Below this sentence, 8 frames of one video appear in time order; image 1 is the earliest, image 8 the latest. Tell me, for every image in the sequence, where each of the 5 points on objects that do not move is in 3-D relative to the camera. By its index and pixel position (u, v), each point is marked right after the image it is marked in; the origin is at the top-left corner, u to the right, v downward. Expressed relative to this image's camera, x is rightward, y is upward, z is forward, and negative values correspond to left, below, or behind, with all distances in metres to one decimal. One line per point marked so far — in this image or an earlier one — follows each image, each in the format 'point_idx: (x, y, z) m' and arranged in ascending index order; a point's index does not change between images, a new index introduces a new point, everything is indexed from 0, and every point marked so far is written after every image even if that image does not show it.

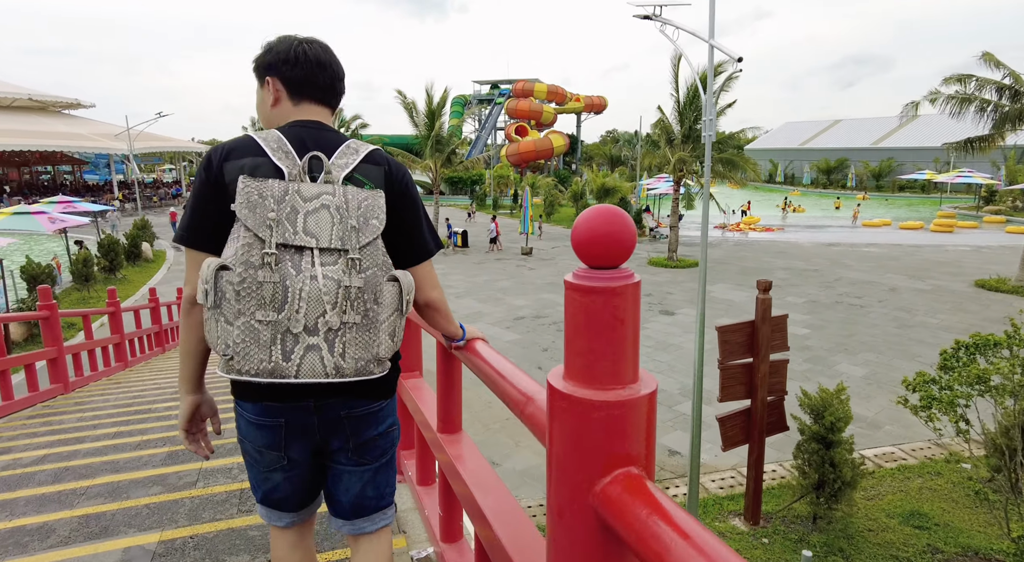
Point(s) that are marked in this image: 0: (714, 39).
0: (+3.1, +3.5, +8.3) m
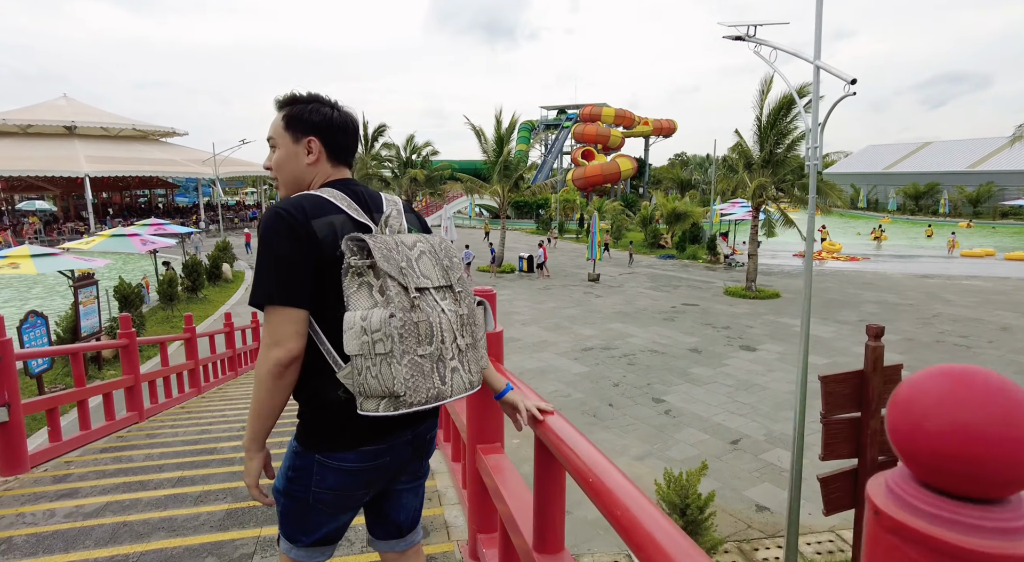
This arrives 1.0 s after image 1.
0: (+4.2, +3.0, +7.6) m
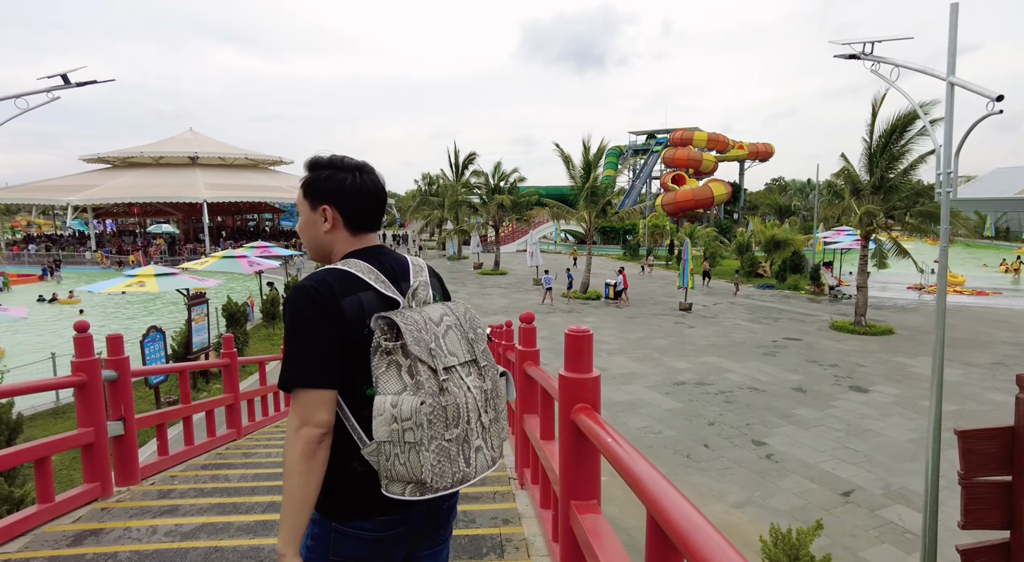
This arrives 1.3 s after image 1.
0: (+5.4, +2.5, +6.9) m
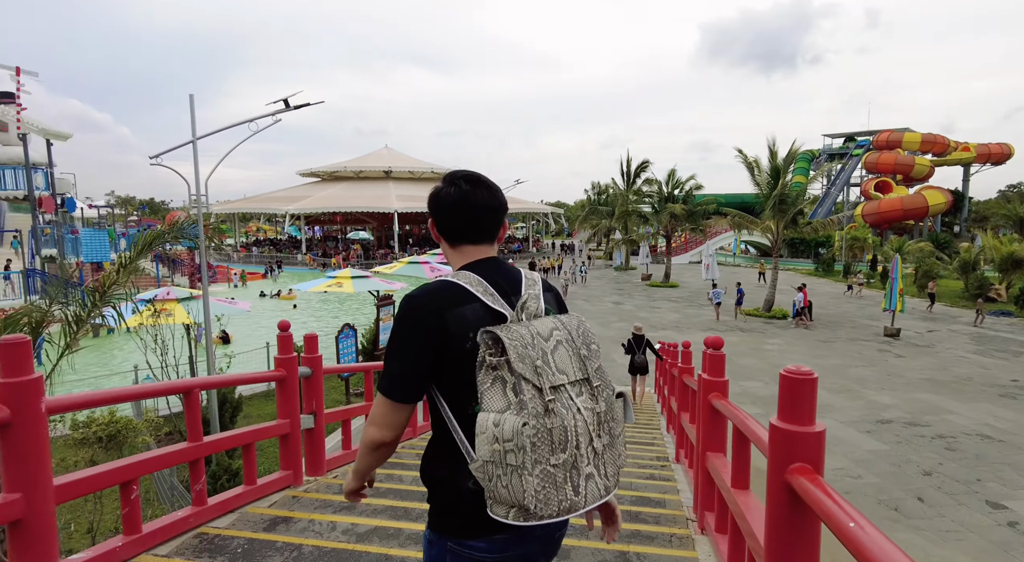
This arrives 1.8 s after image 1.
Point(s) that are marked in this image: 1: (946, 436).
0: (+7.2, +2.2, +4.8) m
1: (+7.6, -2.7, +9.8) m
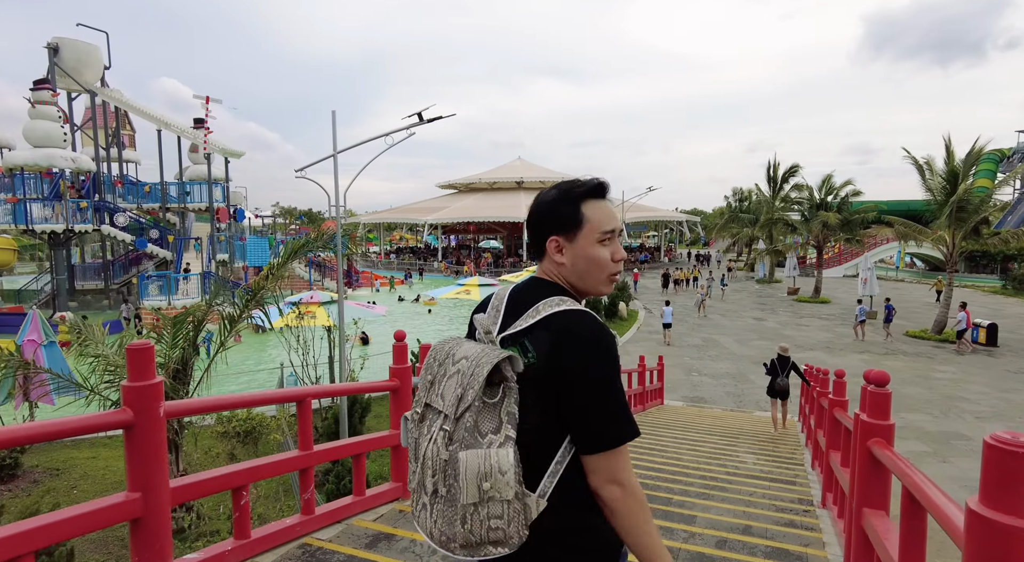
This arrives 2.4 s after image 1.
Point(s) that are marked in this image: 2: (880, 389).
0: (+8.1, +1.9, +2.9) m
1: (+9.4, -3.1, +7.6) m
2: (+1.6, -0.5, +2.5) m
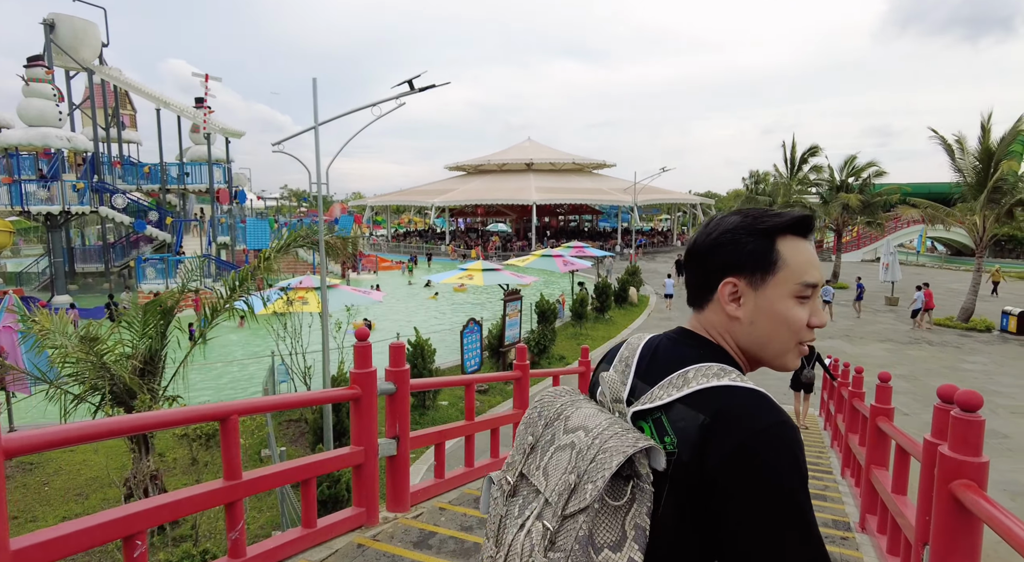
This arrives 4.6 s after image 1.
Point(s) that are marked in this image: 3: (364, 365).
0: (+8.0, +1.9, +2.1) m
1: (+9.4, -2.9, +7.0) m
2: (+1.5, -0.4, +1.9) m
3: (-0.8, -0.4, +3.0) m
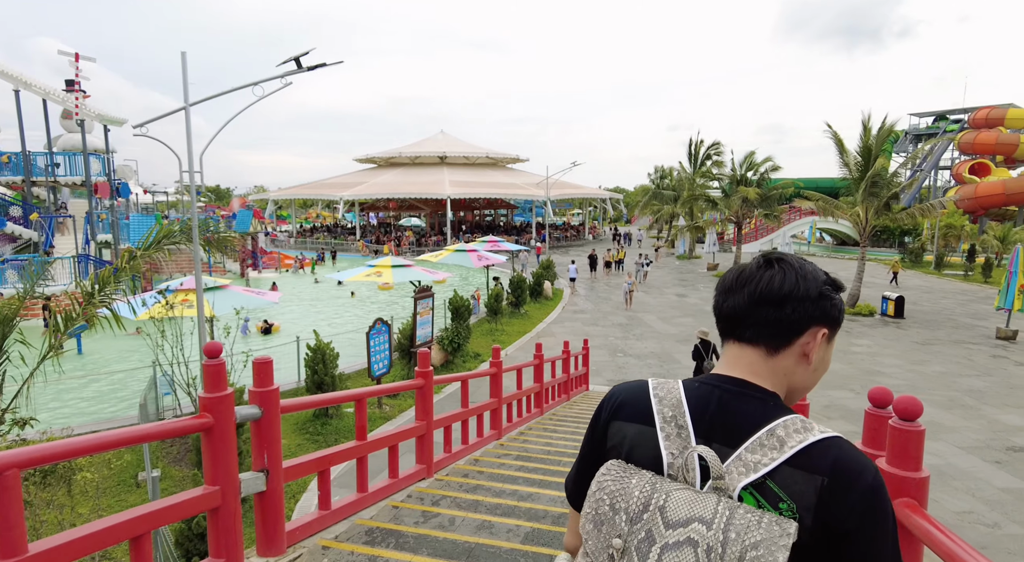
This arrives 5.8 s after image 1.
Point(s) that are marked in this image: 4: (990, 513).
0: (+7.5, +2.1, +2.8) m
1: (+8.2, -2.7, +7.8) m
2: (+1.2, -0.4, +1.7) m
3: (-1.3, -0.5, +2.4) m
4: (+5.8, -2.8, +6.9) m
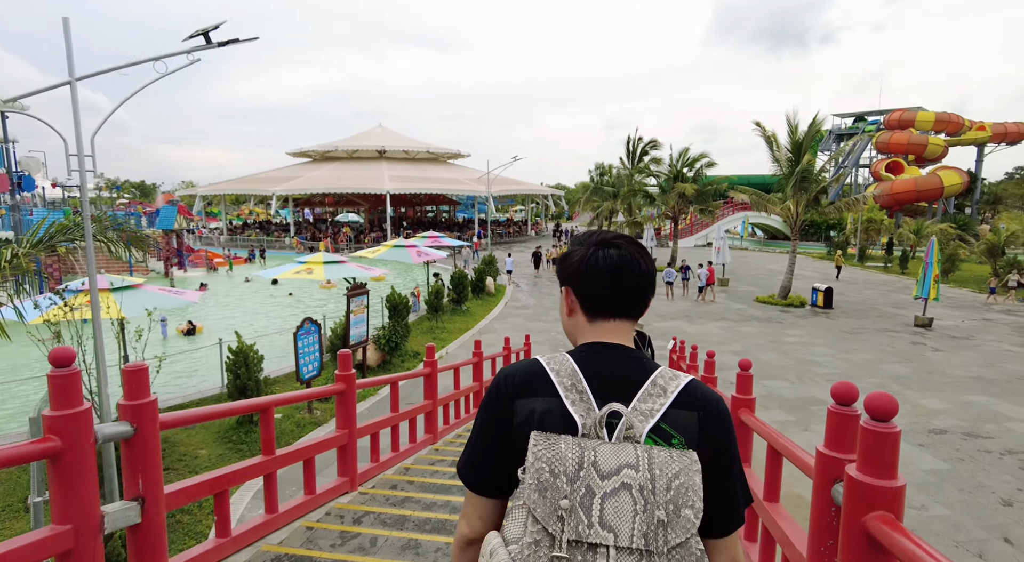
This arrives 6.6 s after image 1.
0: (+7.1, +2.2, +3.2) m
1: (+7.4, -2.5, +8.3) m
2: (+0.9, -0.4, +1.4) m
3: (-1.6, -0.4, +2.0) m
4: (+5.1, -2.7, +7.1) m
